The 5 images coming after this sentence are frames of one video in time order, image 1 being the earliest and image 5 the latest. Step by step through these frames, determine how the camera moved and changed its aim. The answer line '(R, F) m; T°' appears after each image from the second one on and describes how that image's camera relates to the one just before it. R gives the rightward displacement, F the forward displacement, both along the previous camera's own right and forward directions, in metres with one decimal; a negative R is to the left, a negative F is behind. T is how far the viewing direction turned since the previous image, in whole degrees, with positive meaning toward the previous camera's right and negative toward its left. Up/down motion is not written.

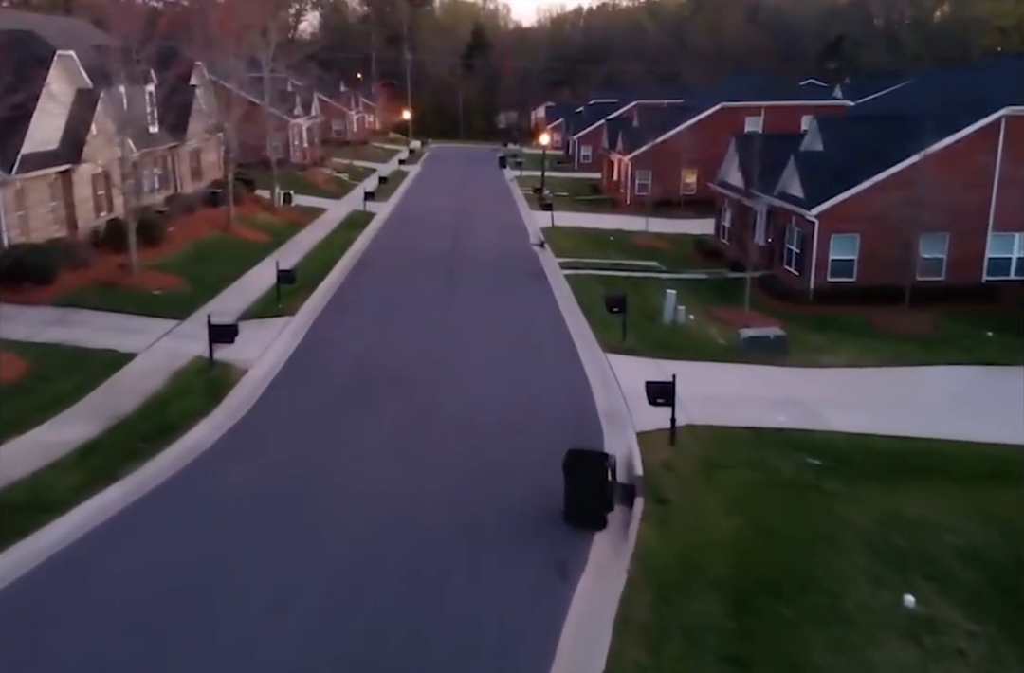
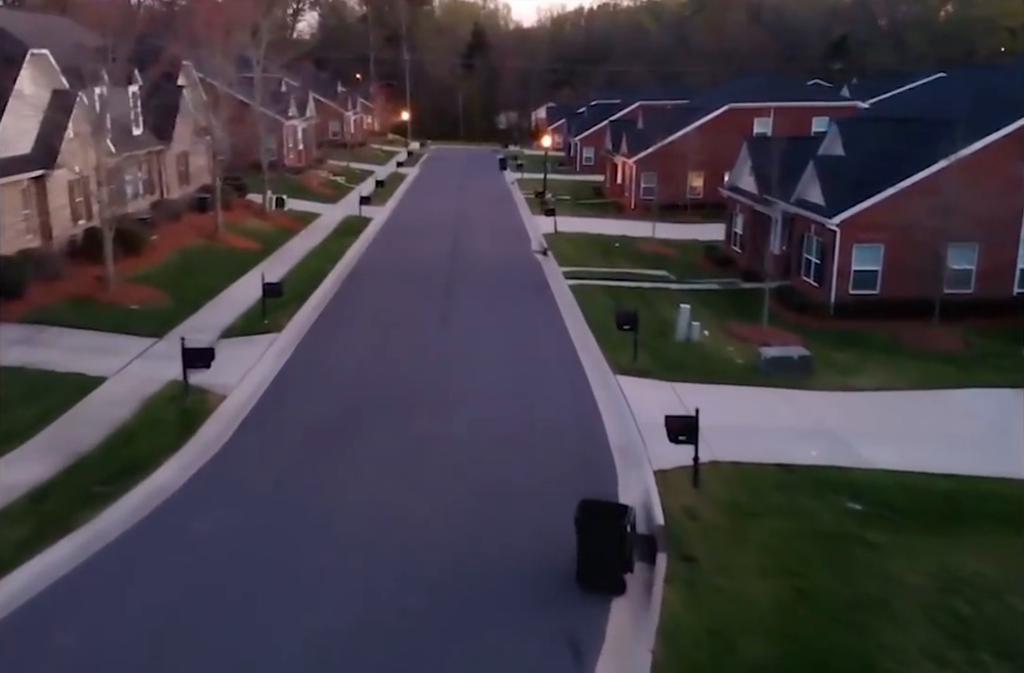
(0.0, +1.4) m; 0°
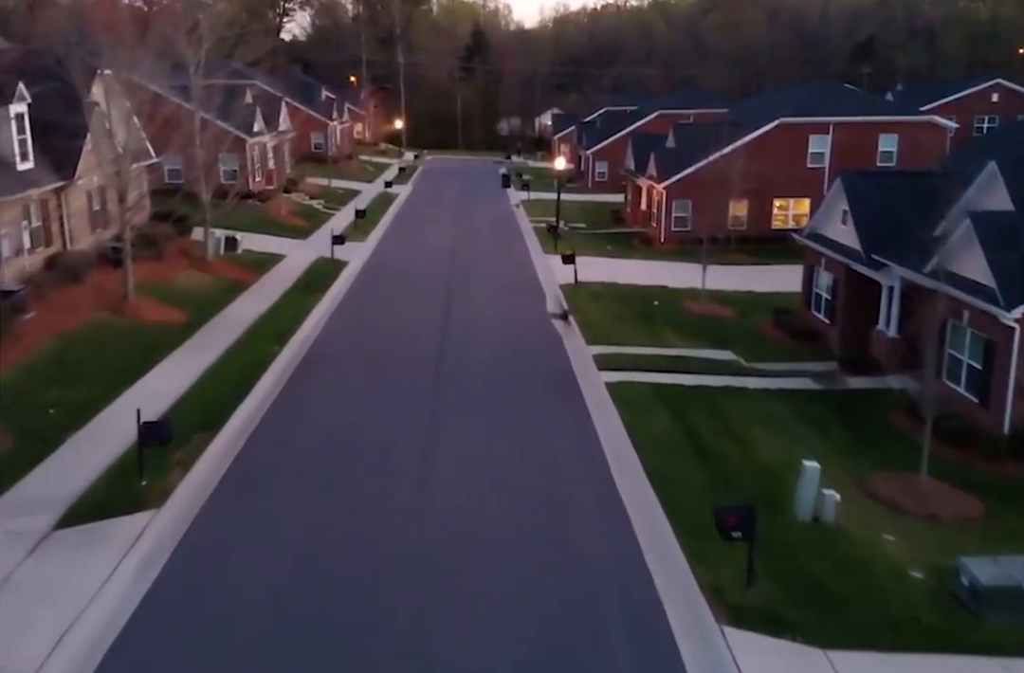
(-0.3, +7.4) m; 0°
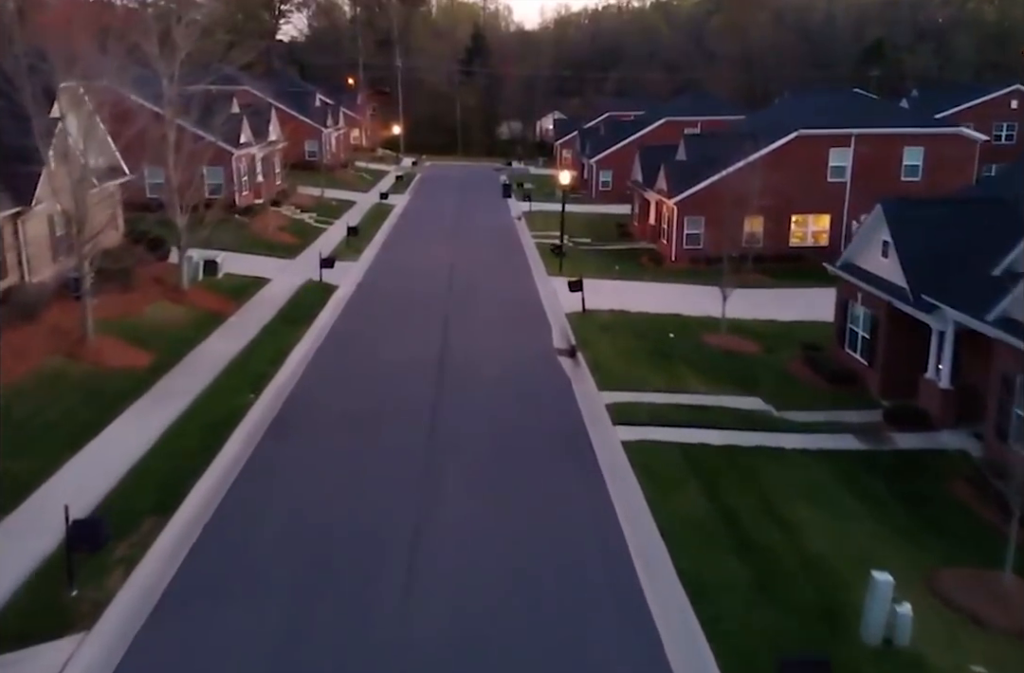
(-0.1, +2.2) m; 0°
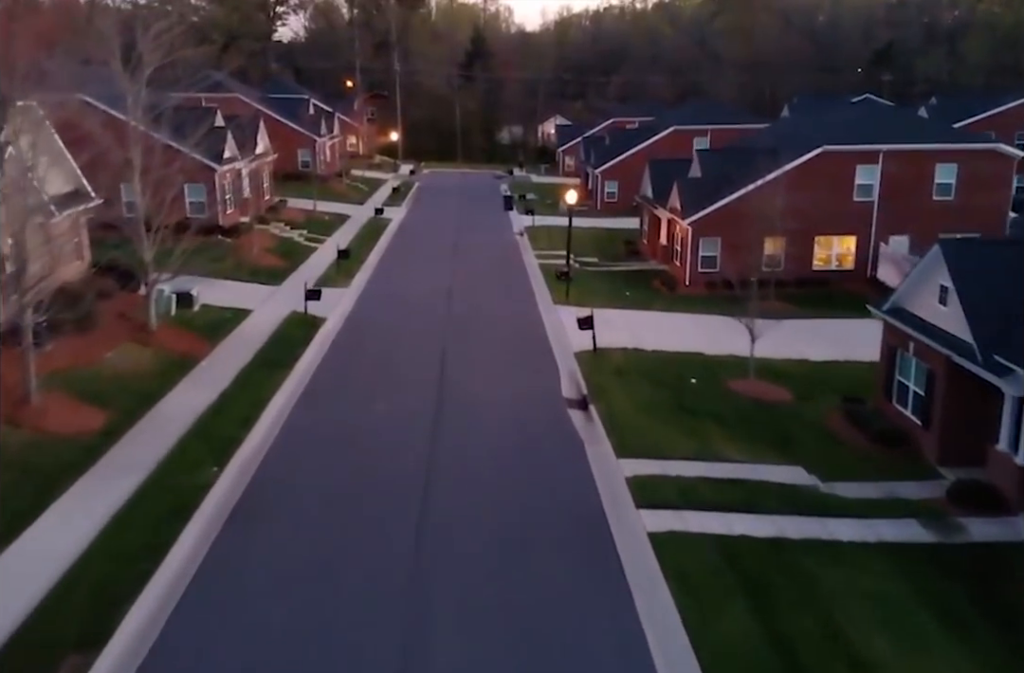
(-0.1, +2.5) m; 0°
